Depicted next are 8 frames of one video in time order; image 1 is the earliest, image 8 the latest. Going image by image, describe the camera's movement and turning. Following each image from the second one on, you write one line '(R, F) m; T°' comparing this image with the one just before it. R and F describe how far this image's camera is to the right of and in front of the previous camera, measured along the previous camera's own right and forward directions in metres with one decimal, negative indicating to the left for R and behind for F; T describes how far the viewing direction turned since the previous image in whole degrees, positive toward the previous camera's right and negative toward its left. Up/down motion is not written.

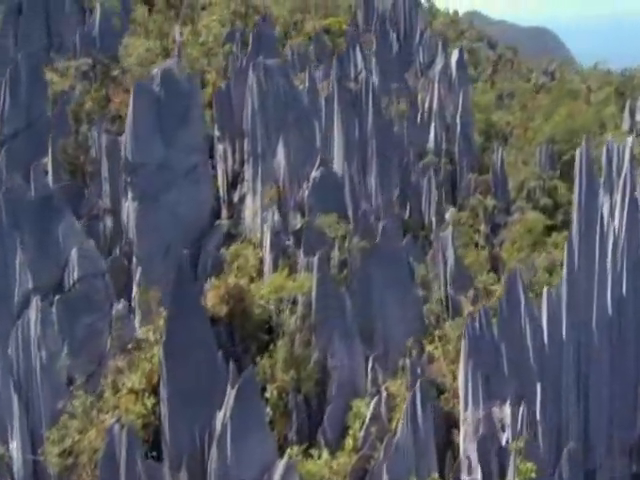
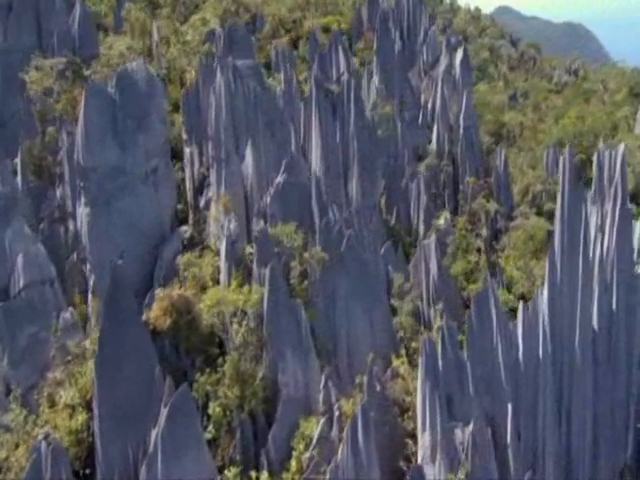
(+1.5, +0.6) m; -2°
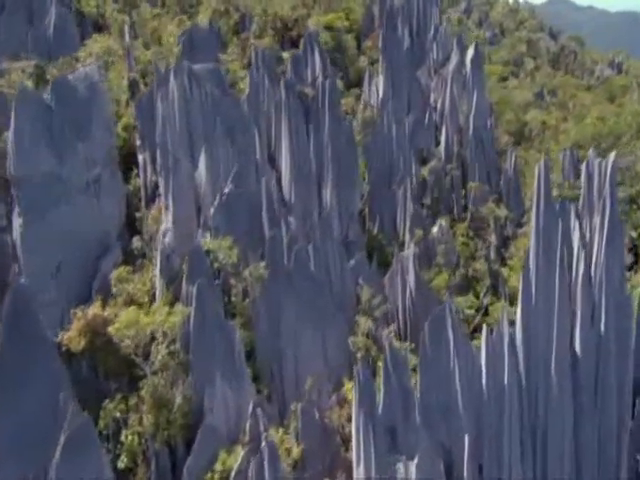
(+2.1, +0.9) m; -4°
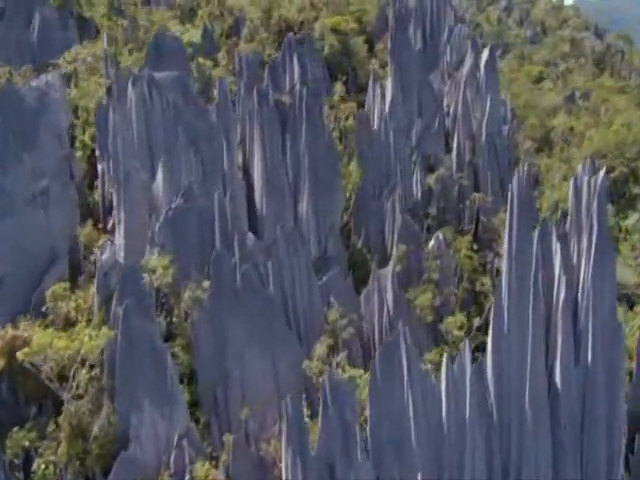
(+2.0, +0.8) m; -4°
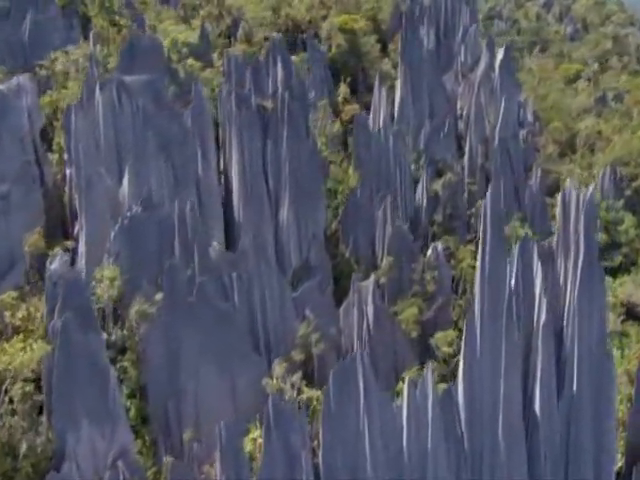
(+1.6, +0.7) m; -4°
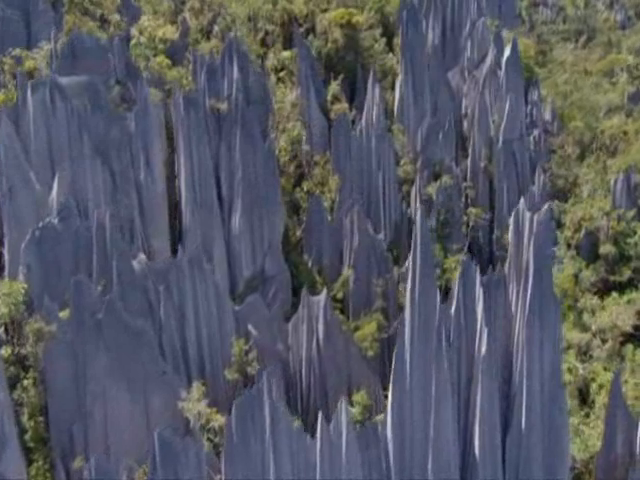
(+2.5, +1.0) m; -4°
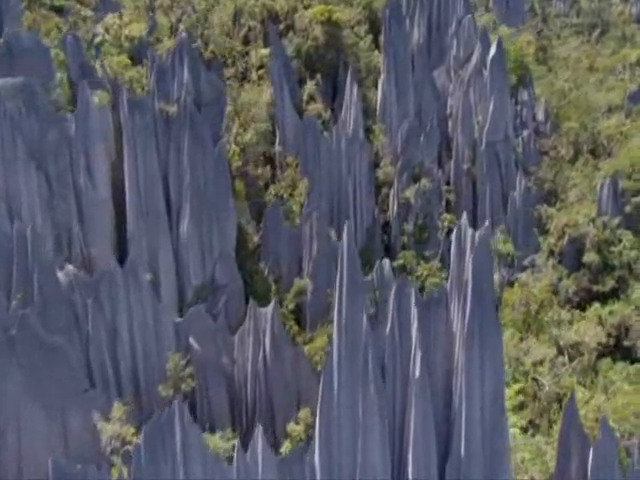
(+1.7, +0.6) m; -1°
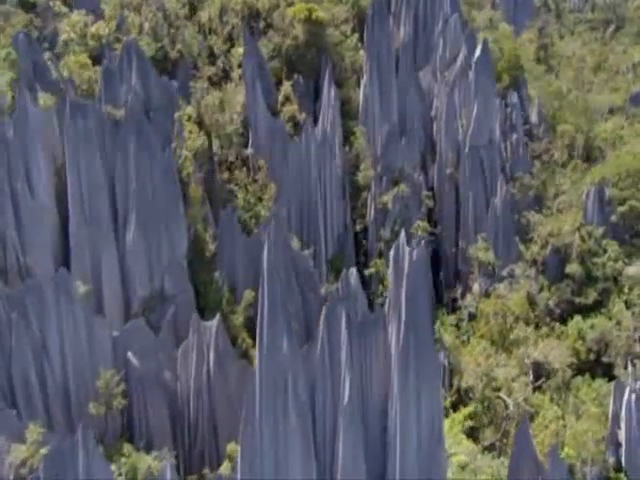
(+1.6, +0.7) m; -1°
